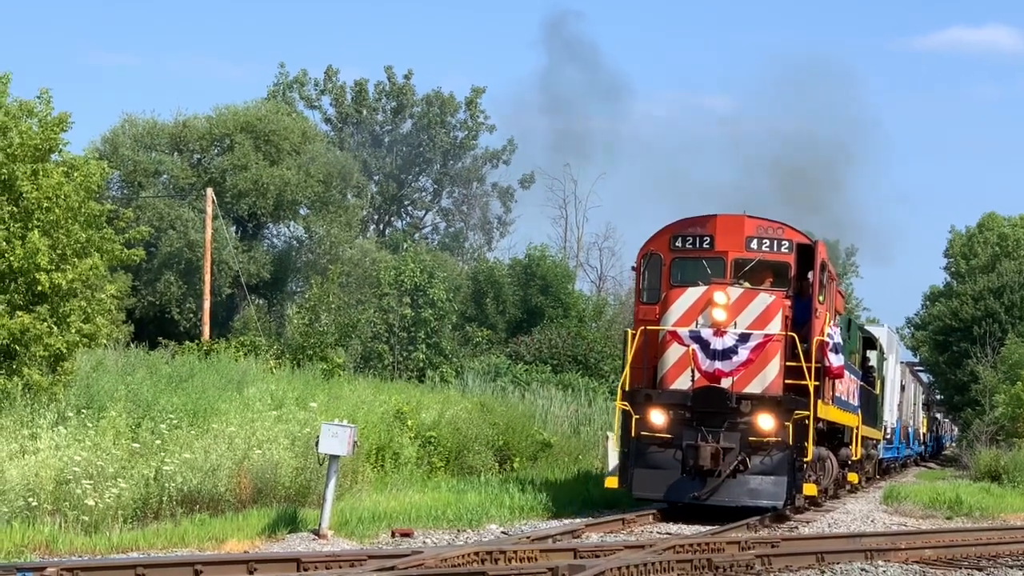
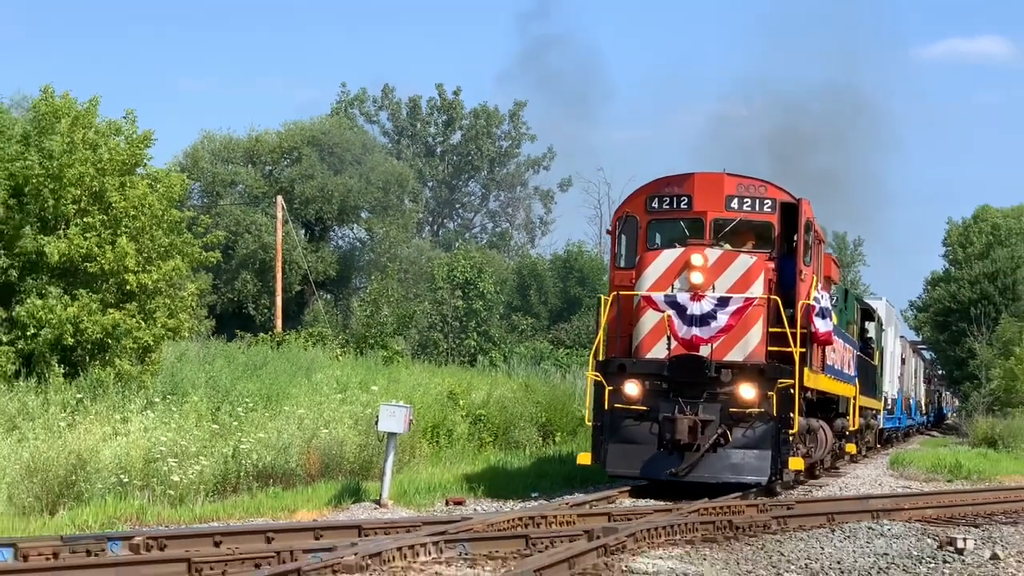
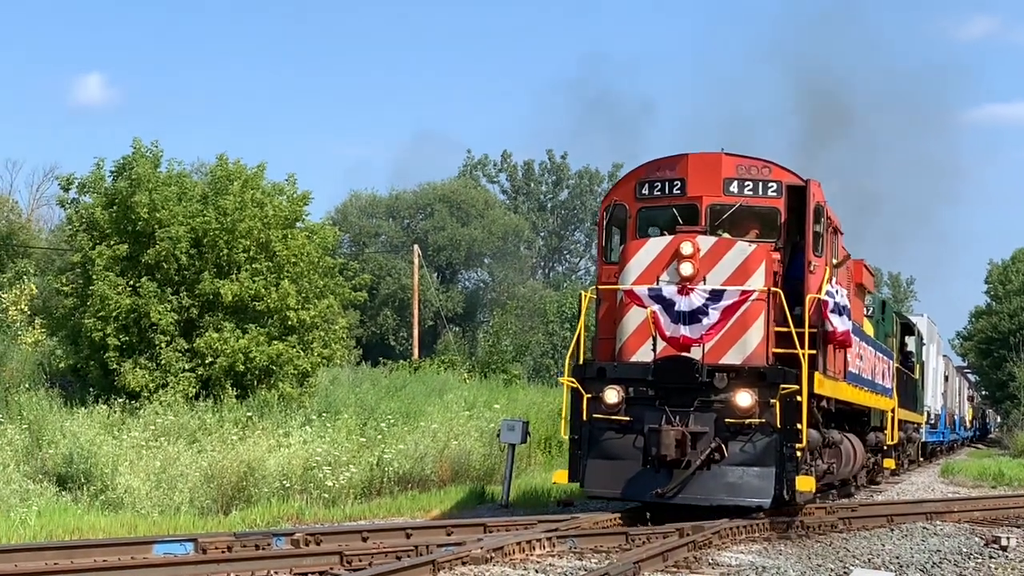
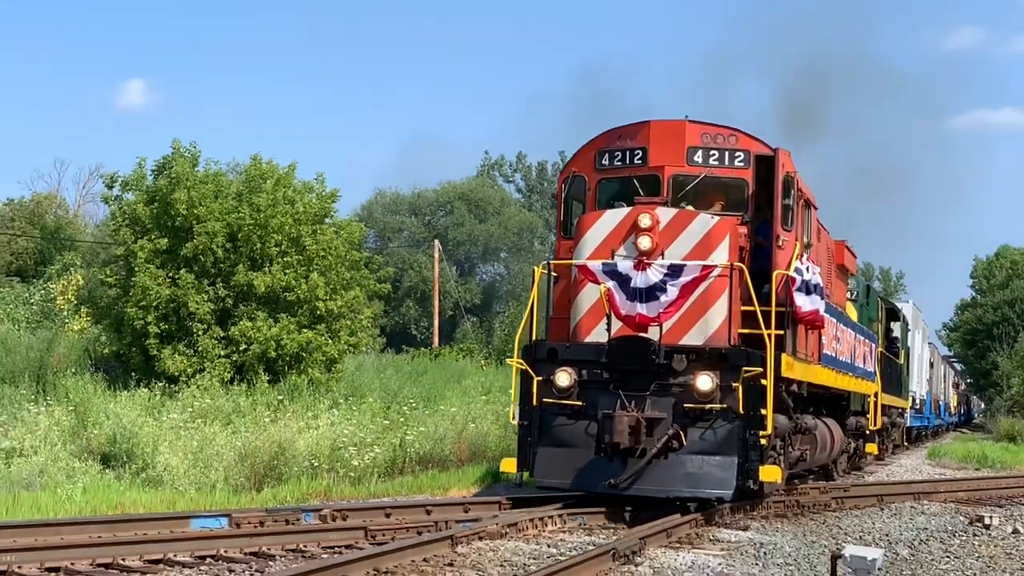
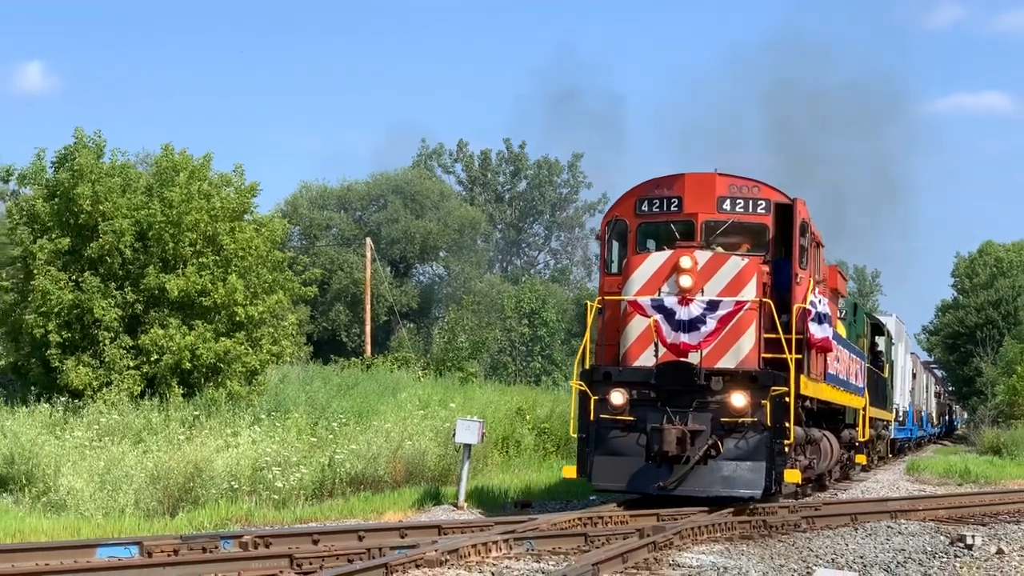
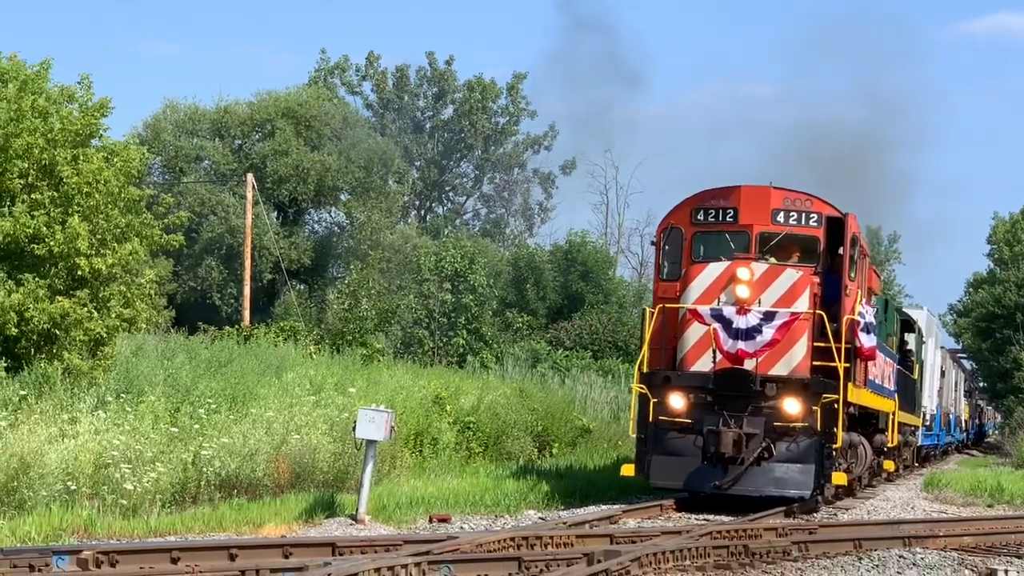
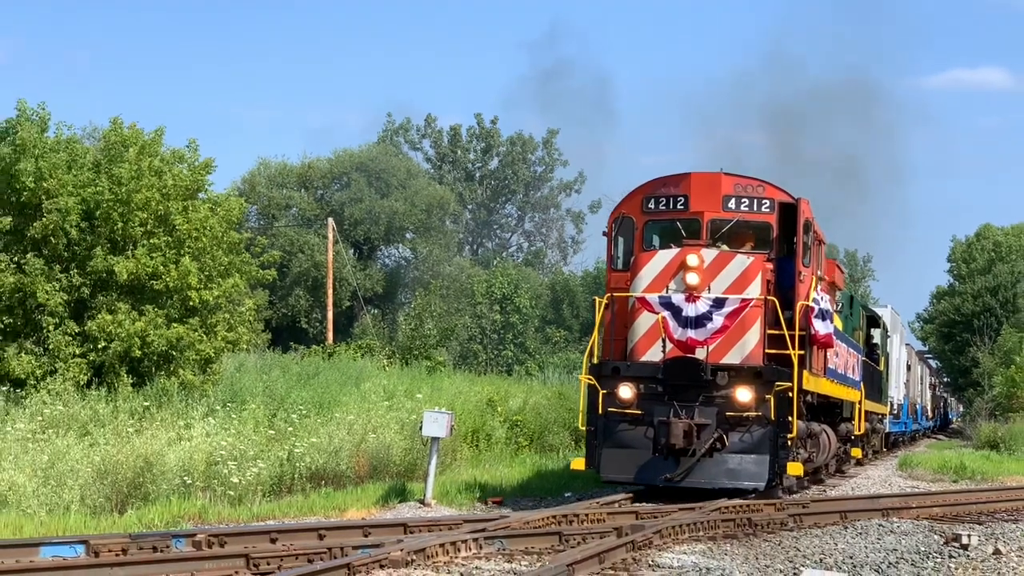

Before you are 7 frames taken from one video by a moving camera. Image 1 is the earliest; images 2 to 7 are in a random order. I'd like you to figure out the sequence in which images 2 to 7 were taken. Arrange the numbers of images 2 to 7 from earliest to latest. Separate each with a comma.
6, 2, 7, 5, 3, 4
